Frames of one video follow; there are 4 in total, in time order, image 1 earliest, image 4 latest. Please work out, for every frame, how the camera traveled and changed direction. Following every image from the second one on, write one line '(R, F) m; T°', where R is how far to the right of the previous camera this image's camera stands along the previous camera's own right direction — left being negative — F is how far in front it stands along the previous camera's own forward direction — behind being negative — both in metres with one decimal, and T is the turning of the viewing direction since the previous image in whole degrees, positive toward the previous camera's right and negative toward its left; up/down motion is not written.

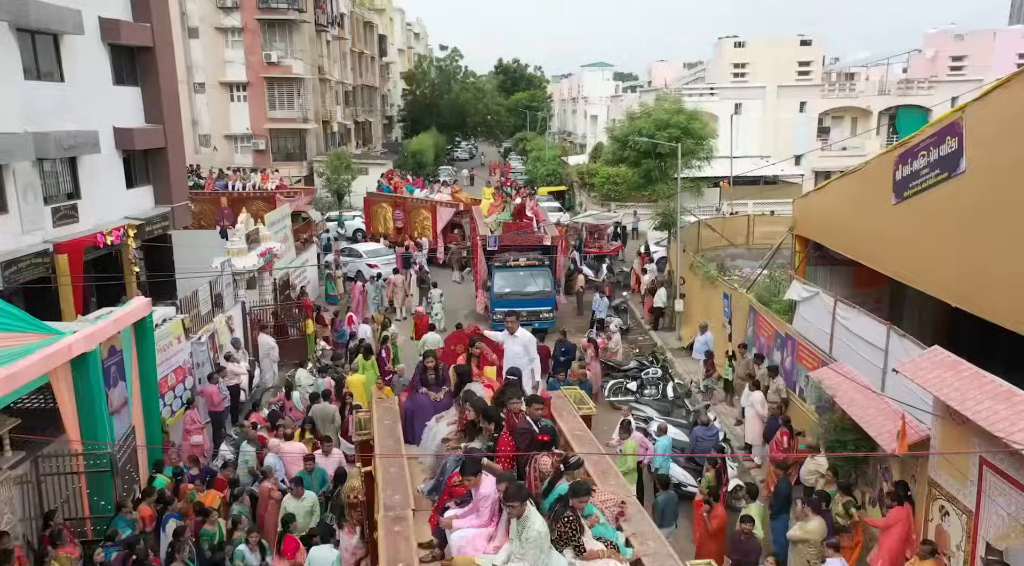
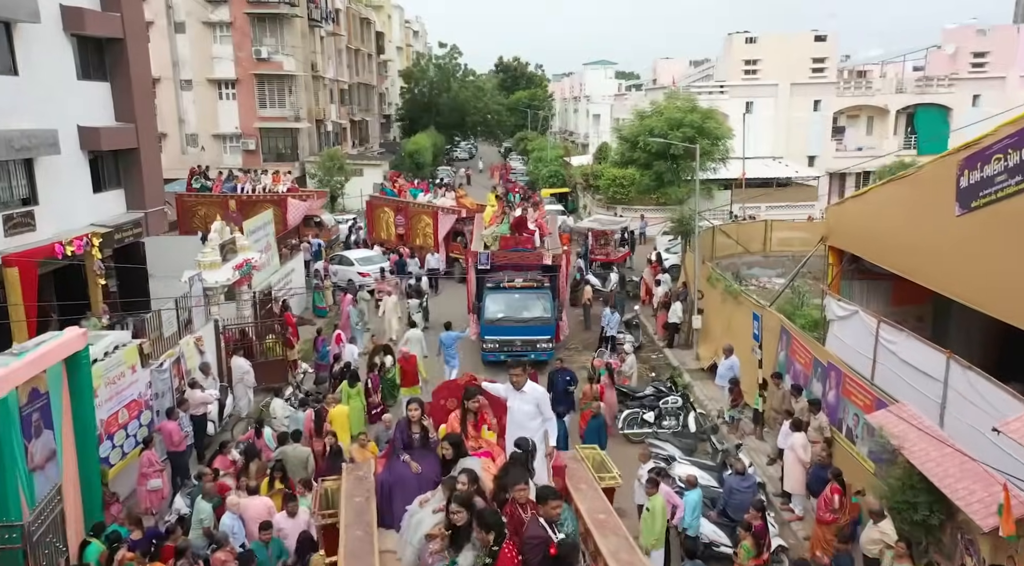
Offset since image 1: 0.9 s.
(0.0, +1.5) m; 0°
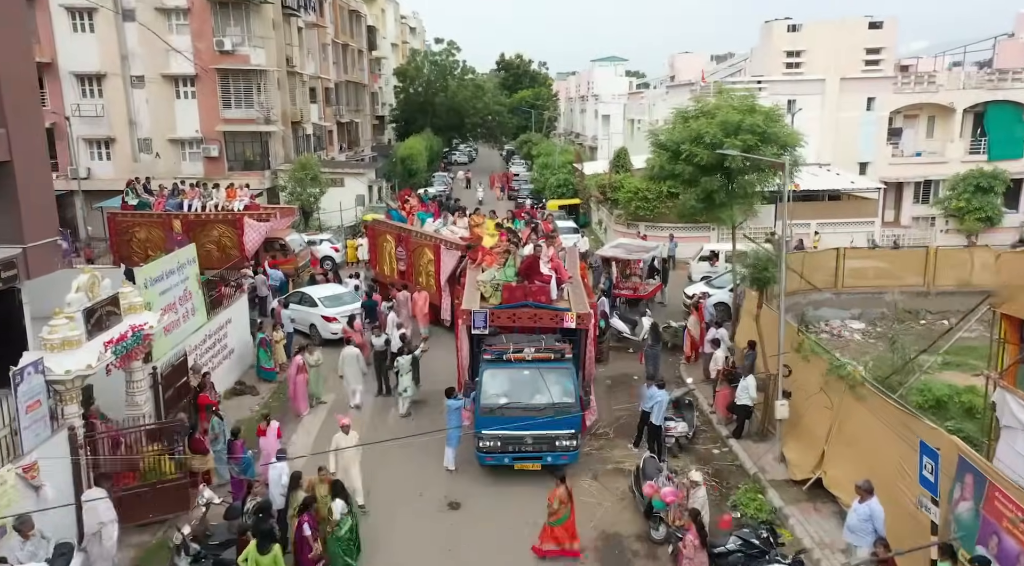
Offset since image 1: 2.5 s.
(-0.1, +4.8) m; 0°
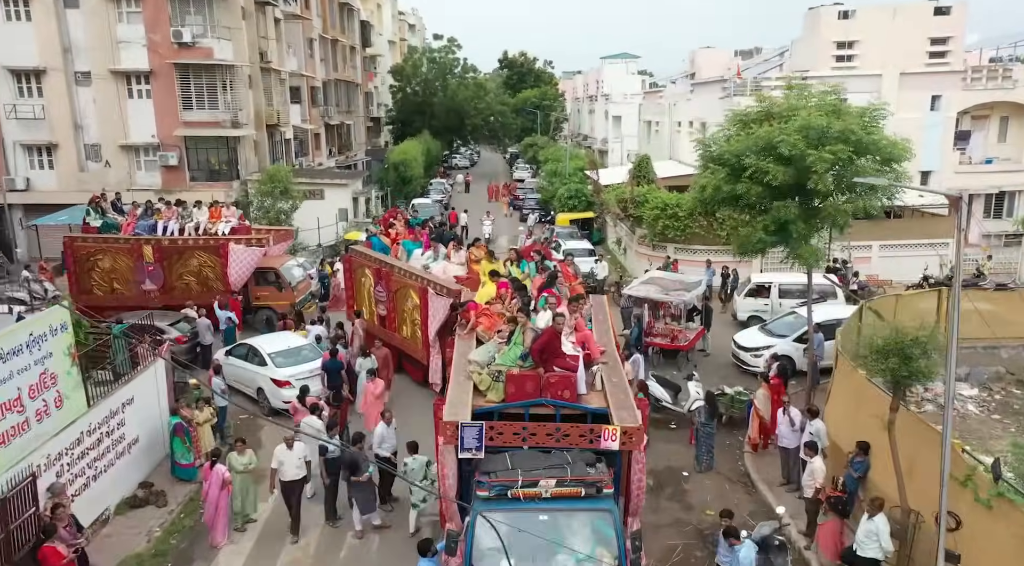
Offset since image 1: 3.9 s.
(0.0, +4.1) m; 0°
